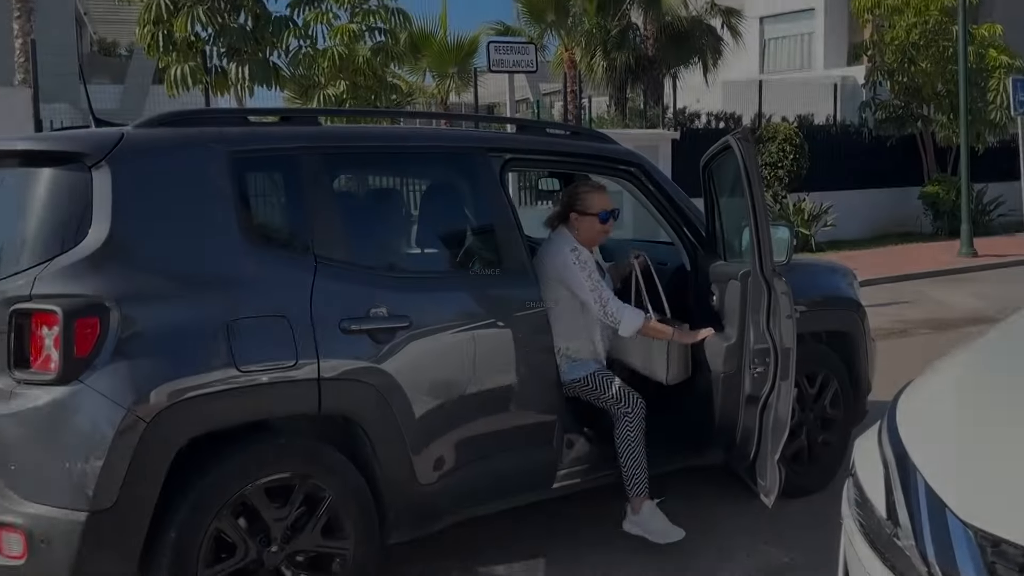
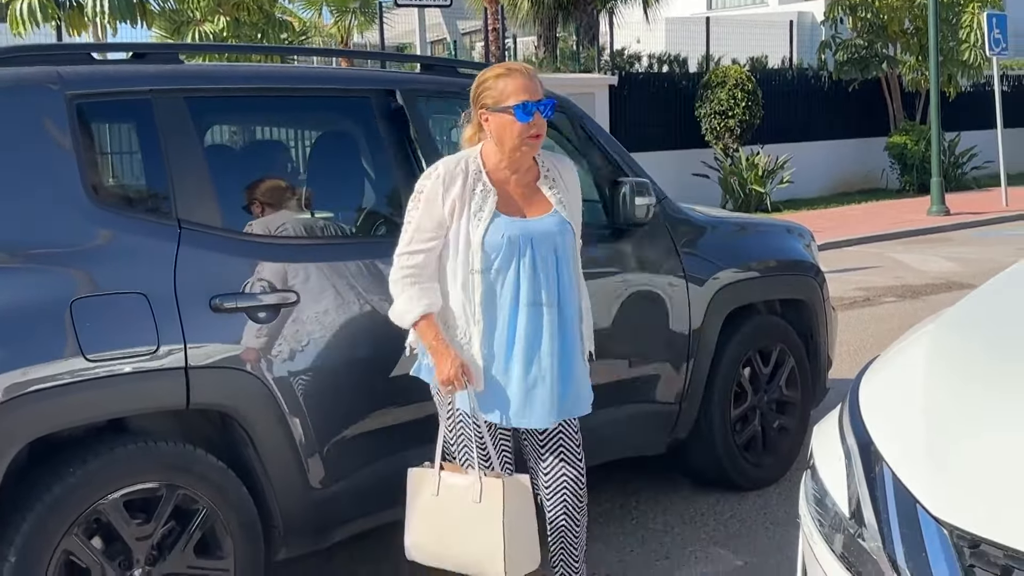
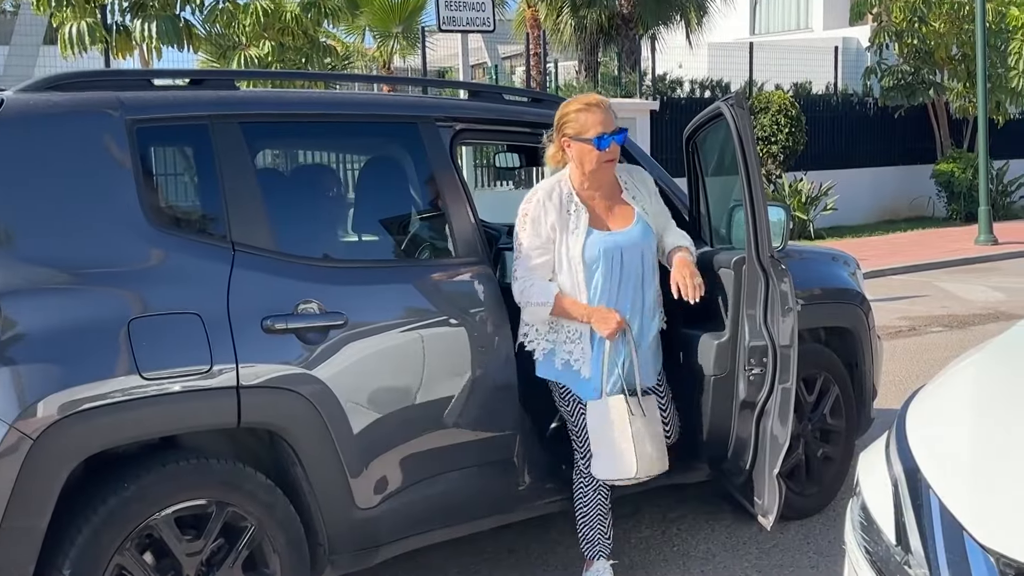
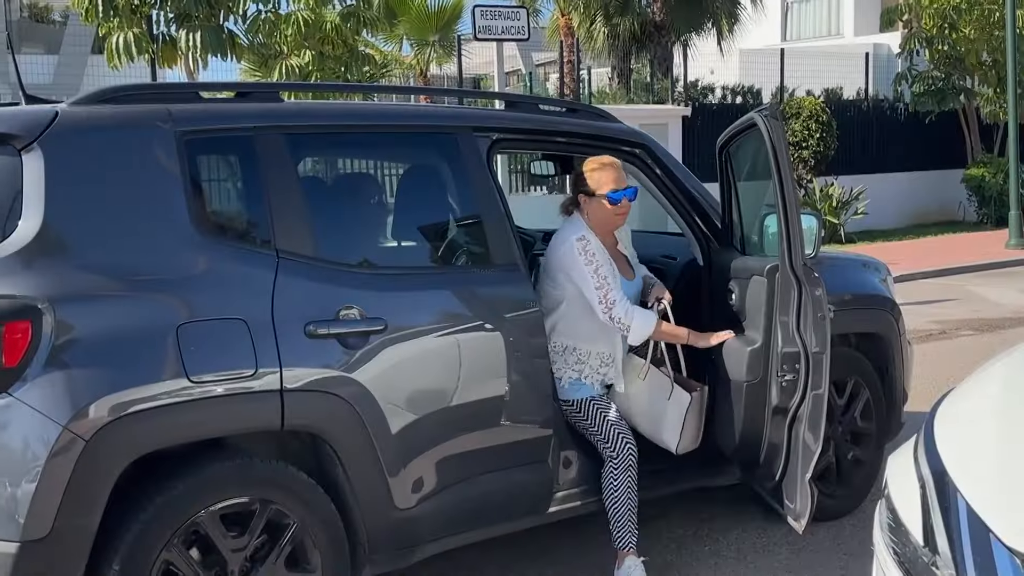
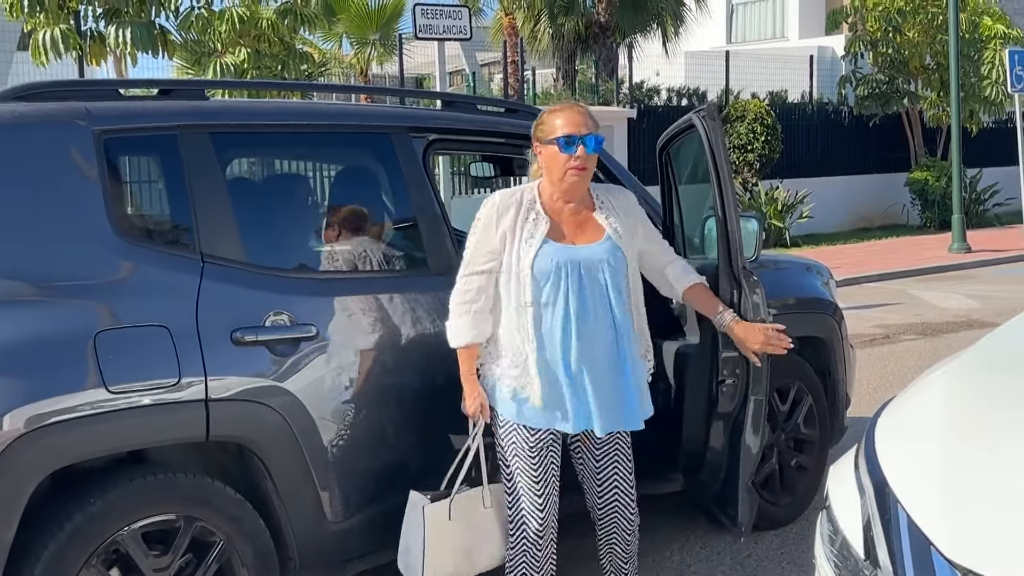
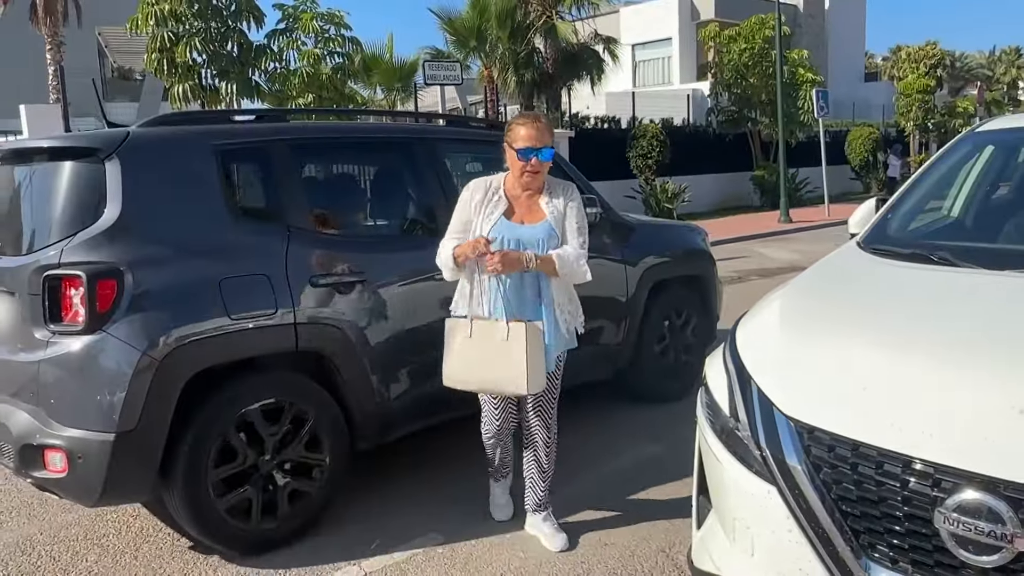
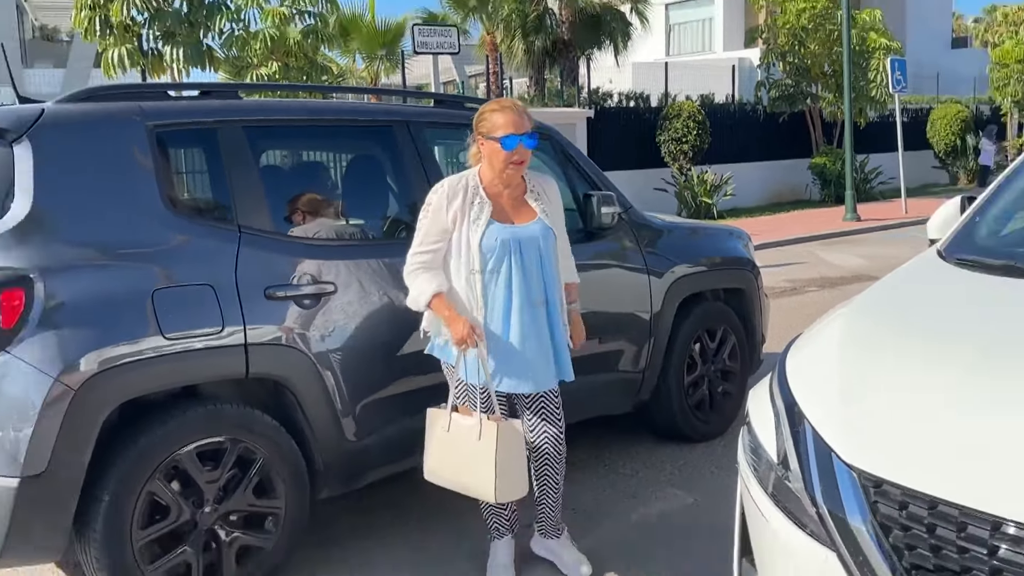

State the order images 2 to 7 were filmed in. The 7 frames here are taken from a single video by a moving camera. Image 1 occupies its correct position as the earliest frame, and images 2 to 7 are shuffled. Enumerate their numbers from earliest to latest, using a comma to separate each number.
4, 3, 5, 2, 7, 6
